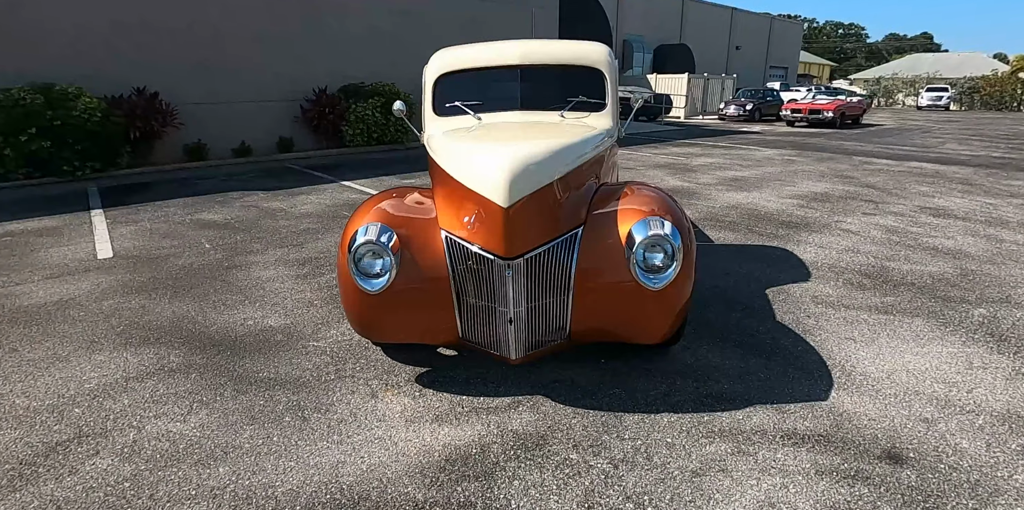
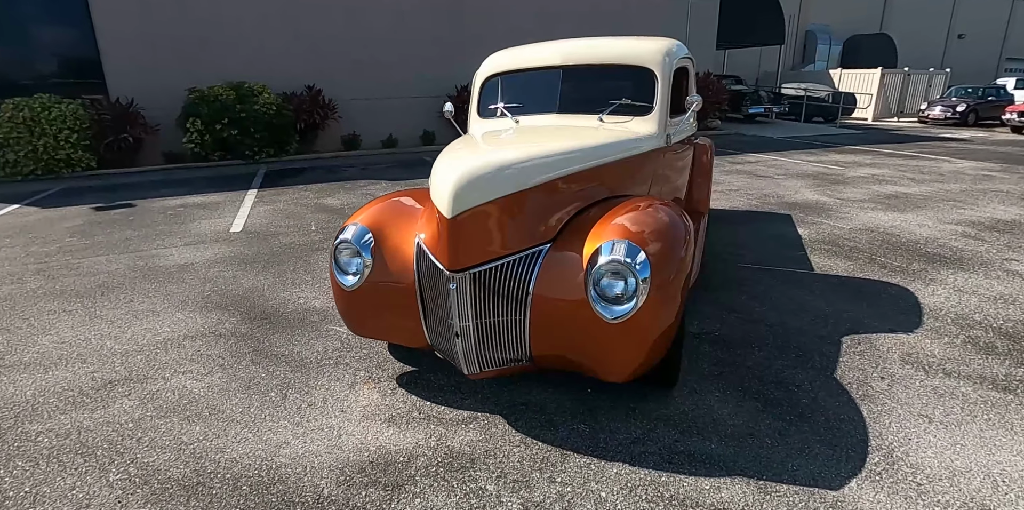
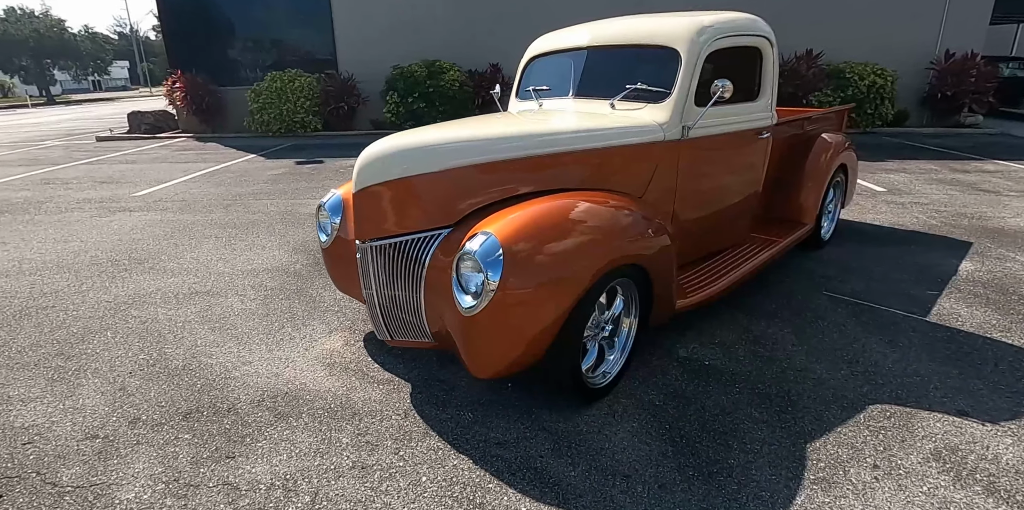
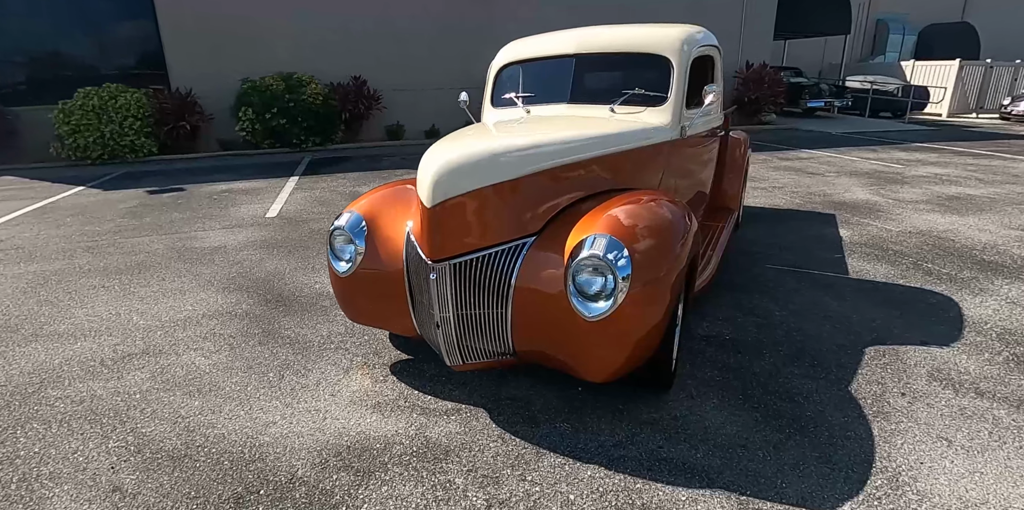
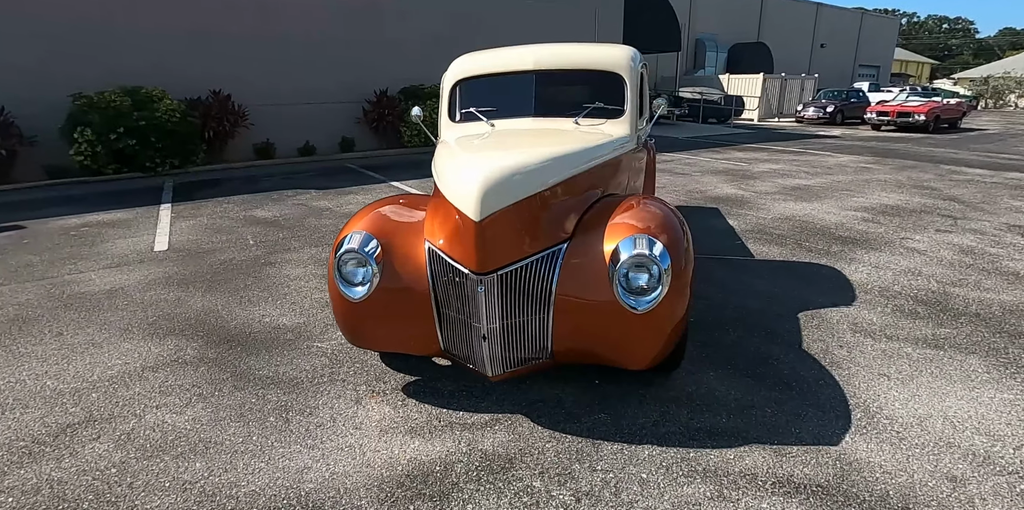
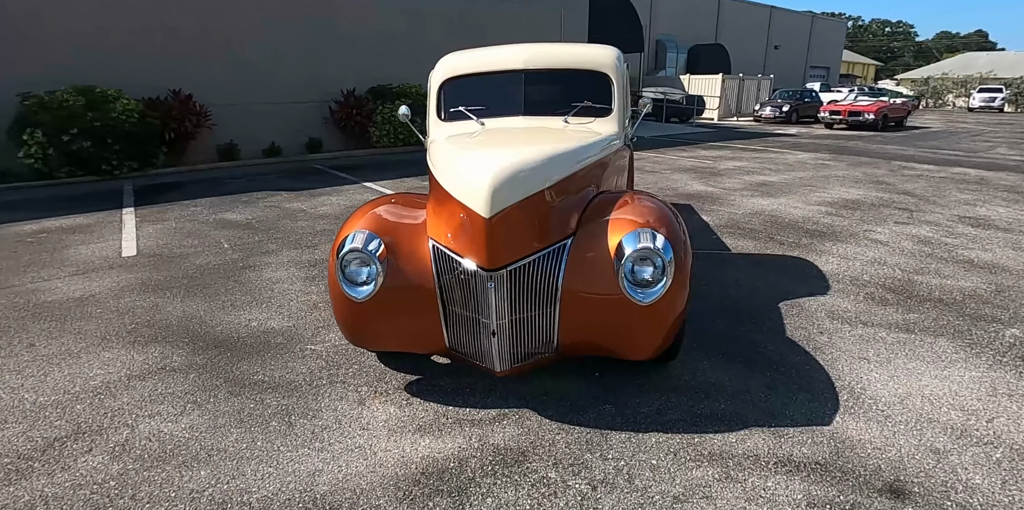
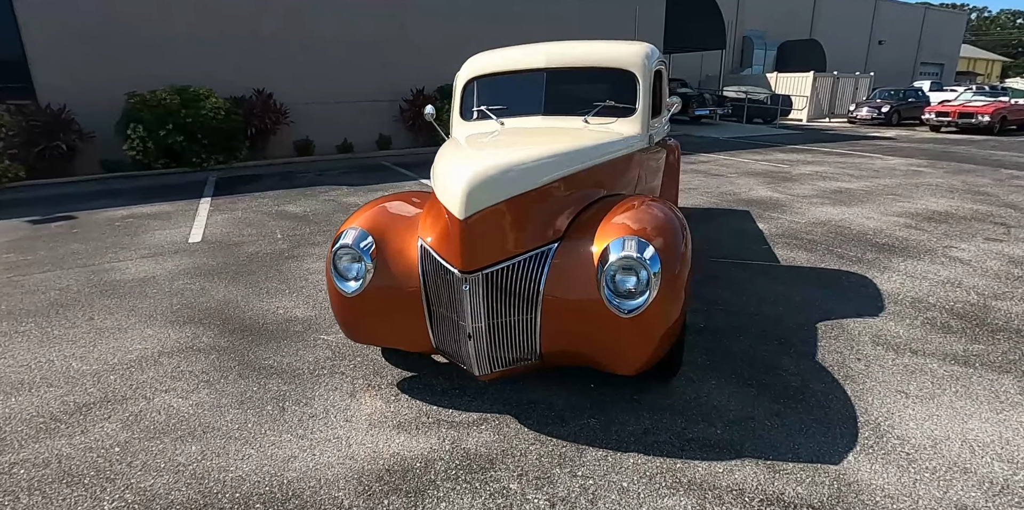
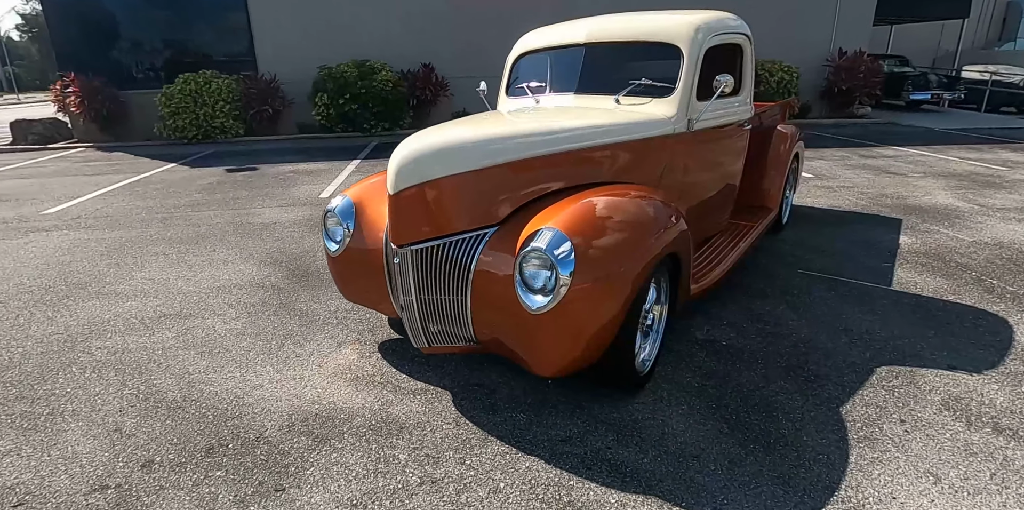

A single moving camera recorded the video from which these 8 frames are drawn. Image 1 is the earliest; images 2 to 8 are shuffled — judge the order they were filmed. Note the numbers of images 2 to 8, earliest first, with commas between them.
6, 5, 7, 2, 4, 8, 3
